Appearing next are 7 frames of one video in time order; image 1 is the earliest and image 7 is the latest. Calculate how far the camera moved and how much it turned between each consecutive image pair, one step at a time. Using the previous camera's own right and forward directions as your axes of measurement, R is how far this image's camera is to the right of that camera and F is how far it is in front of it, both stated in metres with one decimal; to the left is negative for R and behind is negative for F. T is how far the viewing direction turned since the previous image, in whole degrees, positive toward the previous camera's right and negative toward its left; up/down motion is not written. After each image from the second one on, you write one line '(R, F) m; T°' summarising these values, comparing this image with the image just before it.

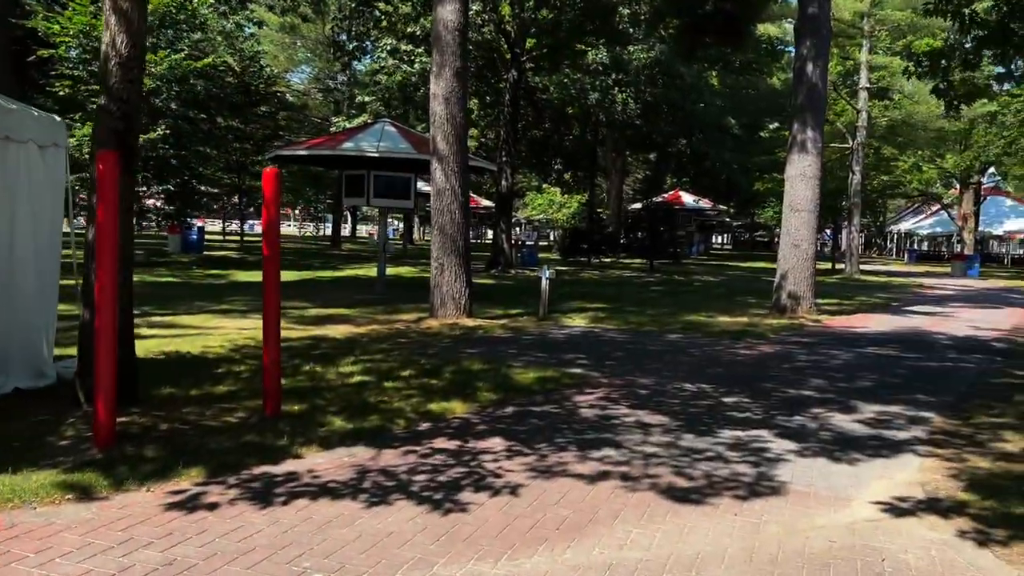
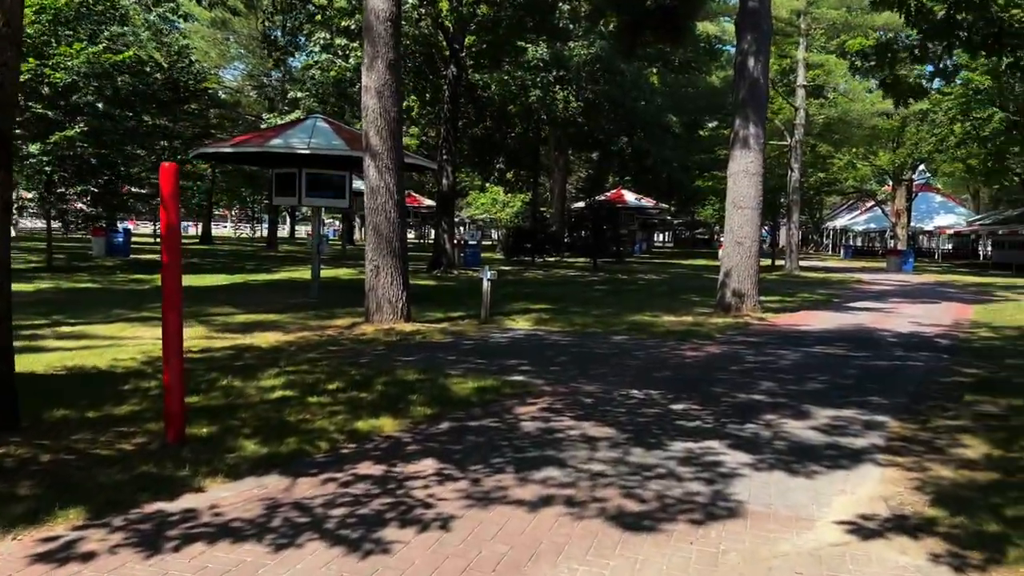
(+0.1, +0.5) m; +4°
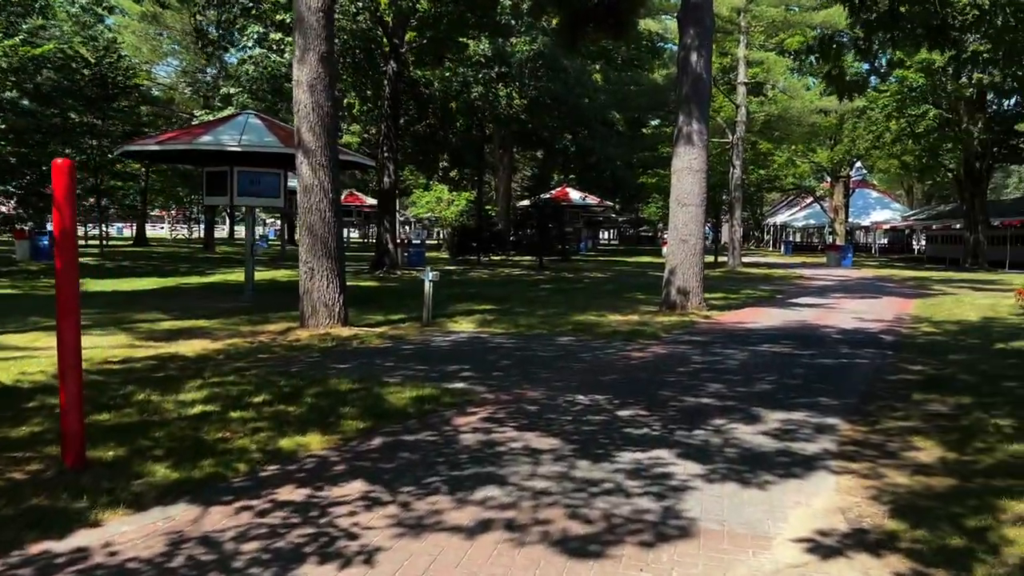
(+0.1, +0.4) m; +4°
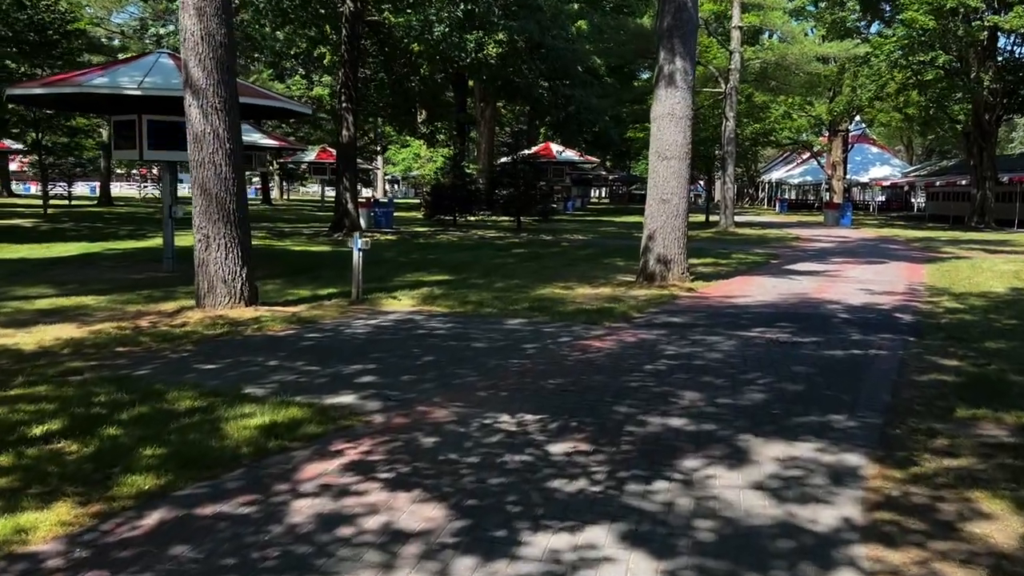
(+0.6, +2.0) m; 0°
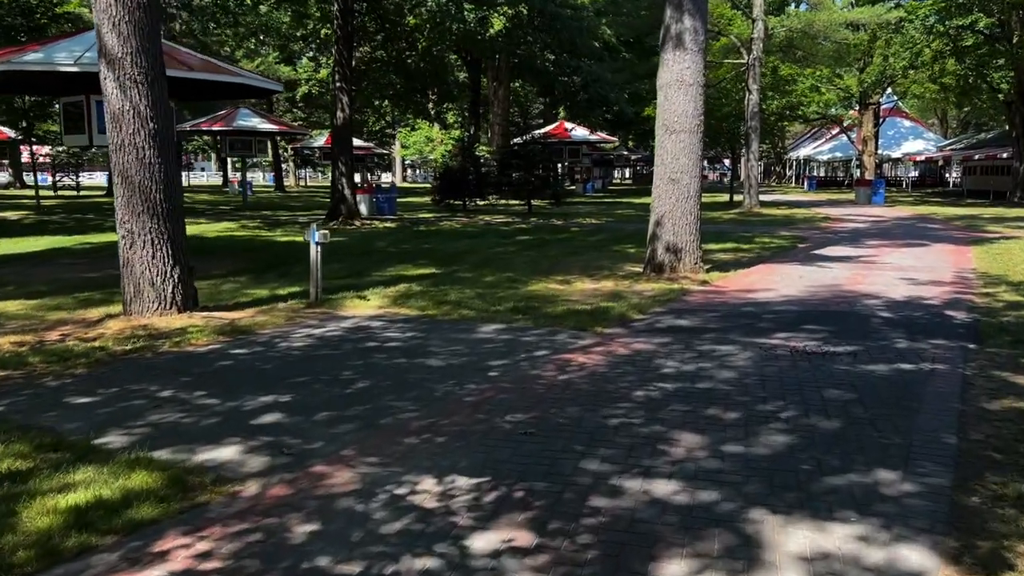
(+0.5, +1.4) m; -2°
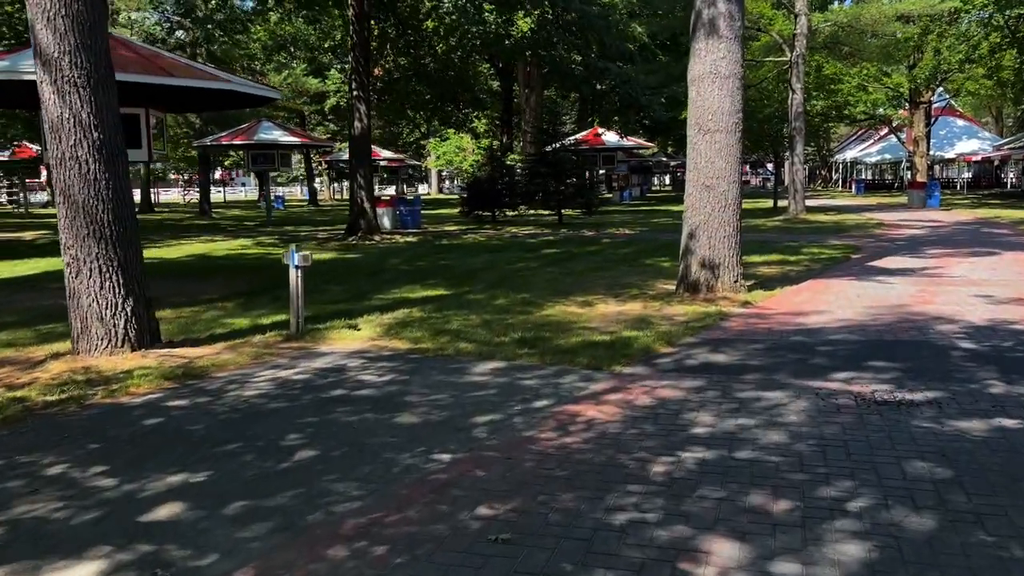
(+0.3, +1.2) m; -3°
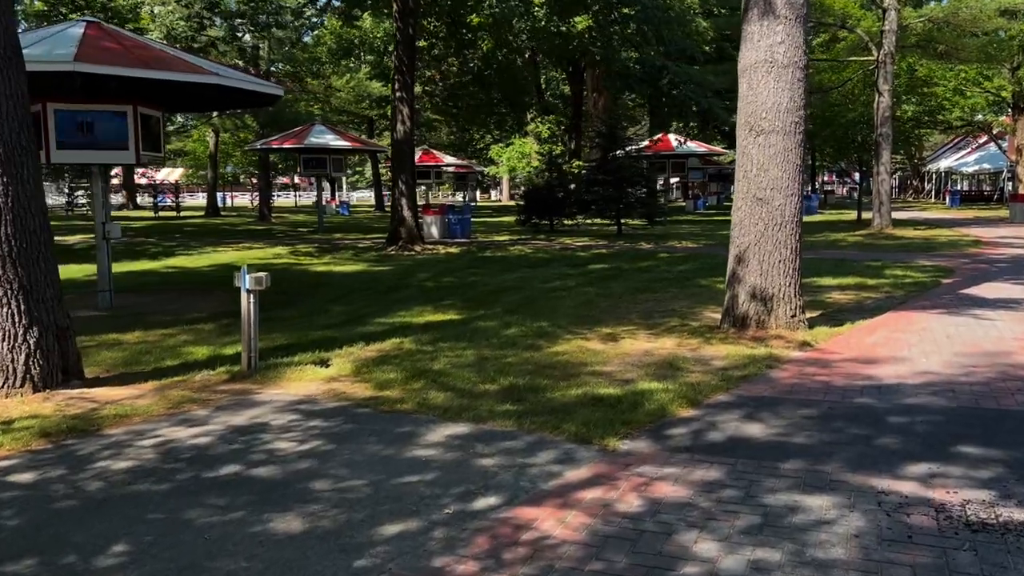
(+0.6, +1.5) m; -5°
